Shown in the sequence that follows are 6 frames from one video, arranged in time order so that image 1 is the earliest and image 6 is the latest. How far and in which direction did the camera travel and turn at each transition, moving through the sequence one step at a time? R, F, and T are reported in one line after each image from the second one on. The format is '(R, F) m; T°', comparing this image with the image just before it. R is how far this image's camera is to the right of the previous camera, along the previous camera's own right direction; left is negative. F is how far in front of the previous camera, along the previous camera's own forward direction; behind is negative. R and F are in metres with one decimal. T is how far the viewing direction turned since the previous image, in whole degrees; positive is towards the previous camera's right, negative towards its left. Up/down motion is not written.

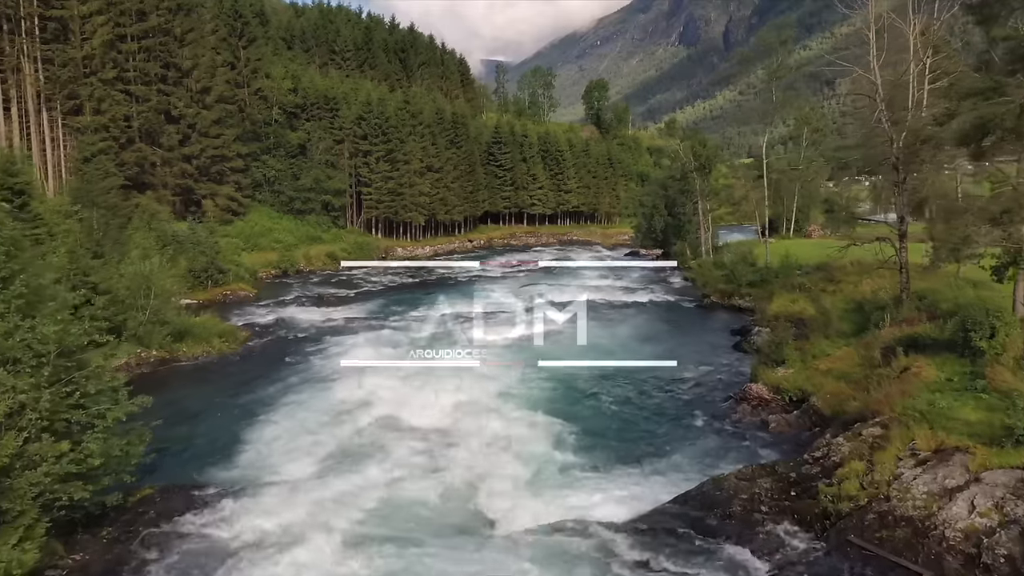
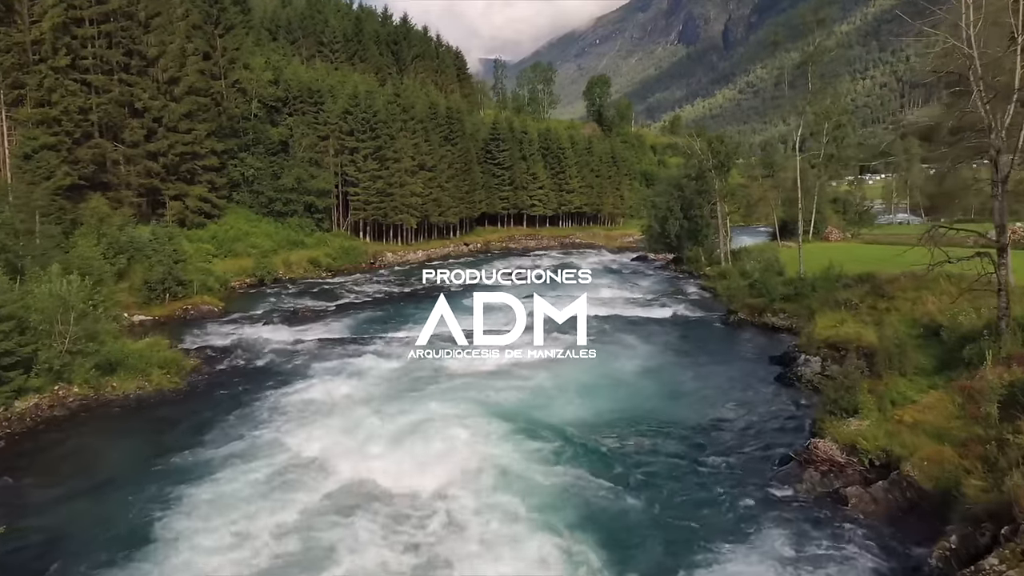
(0.0, +4.8) m; 0°
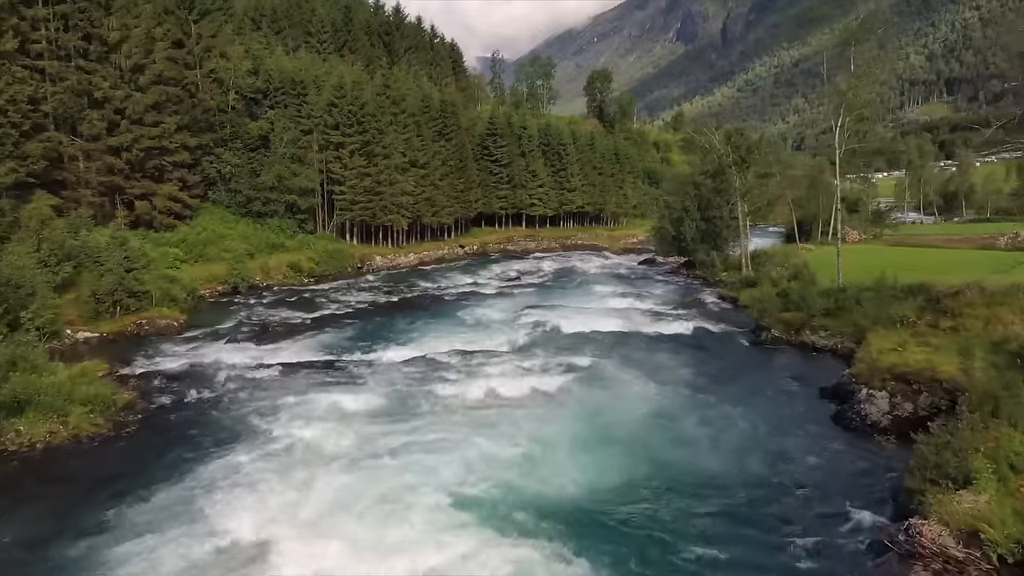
(0.0, +4.3) m; 0°
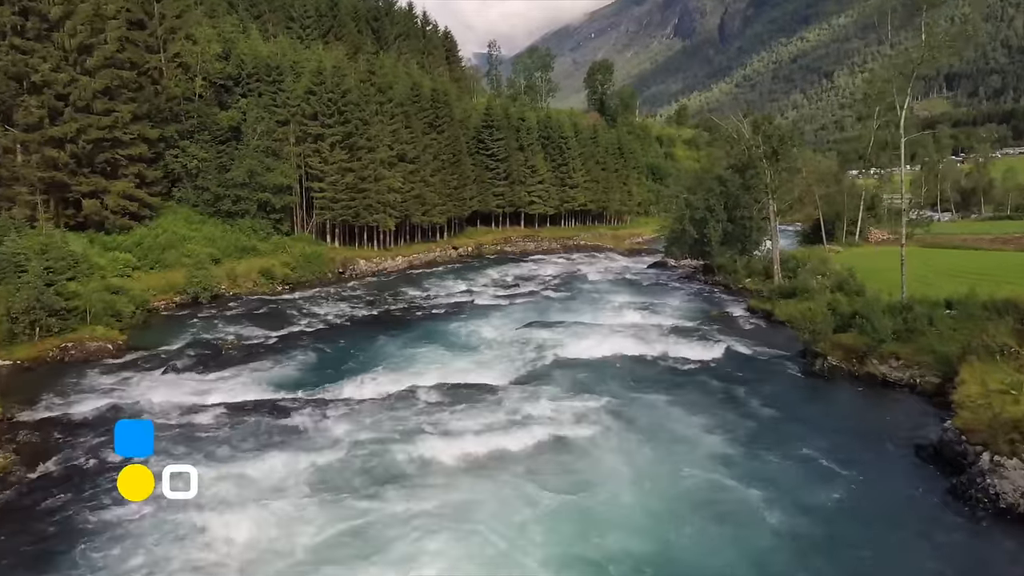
(-0.1, +5.2) m; 0°
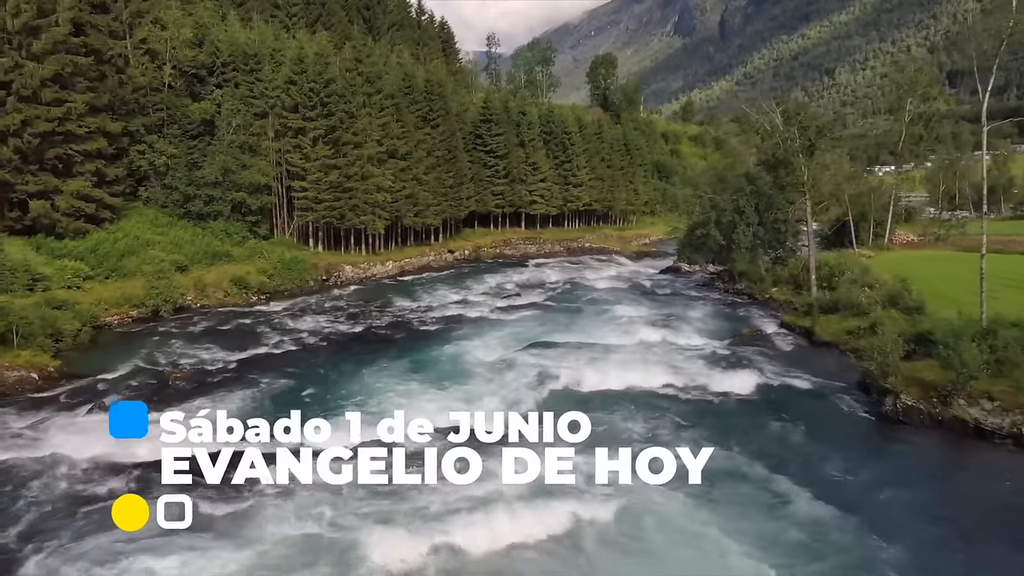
(0.0, +4.4) m; 0°
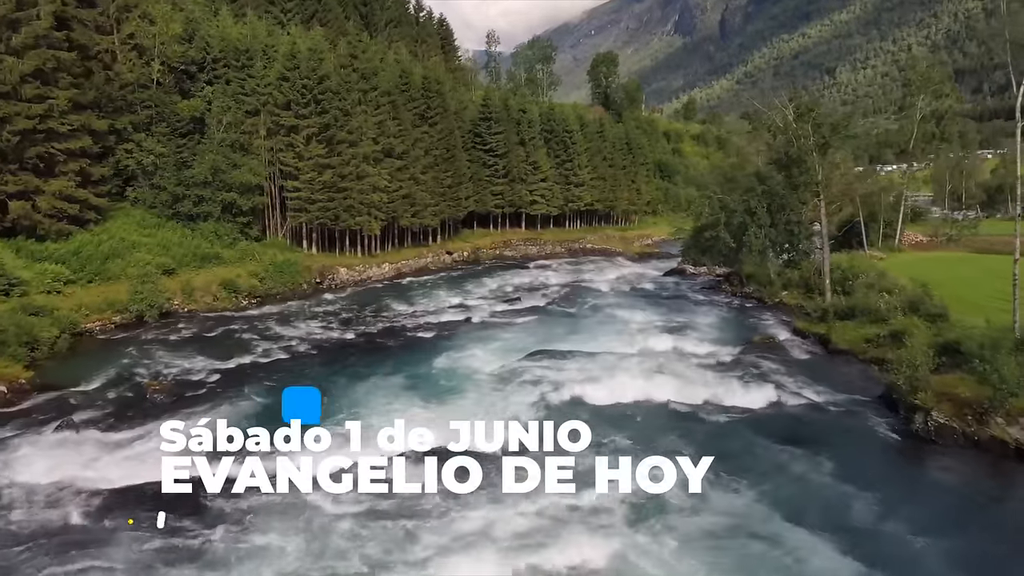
(0.0, +1.4) m; 0°
